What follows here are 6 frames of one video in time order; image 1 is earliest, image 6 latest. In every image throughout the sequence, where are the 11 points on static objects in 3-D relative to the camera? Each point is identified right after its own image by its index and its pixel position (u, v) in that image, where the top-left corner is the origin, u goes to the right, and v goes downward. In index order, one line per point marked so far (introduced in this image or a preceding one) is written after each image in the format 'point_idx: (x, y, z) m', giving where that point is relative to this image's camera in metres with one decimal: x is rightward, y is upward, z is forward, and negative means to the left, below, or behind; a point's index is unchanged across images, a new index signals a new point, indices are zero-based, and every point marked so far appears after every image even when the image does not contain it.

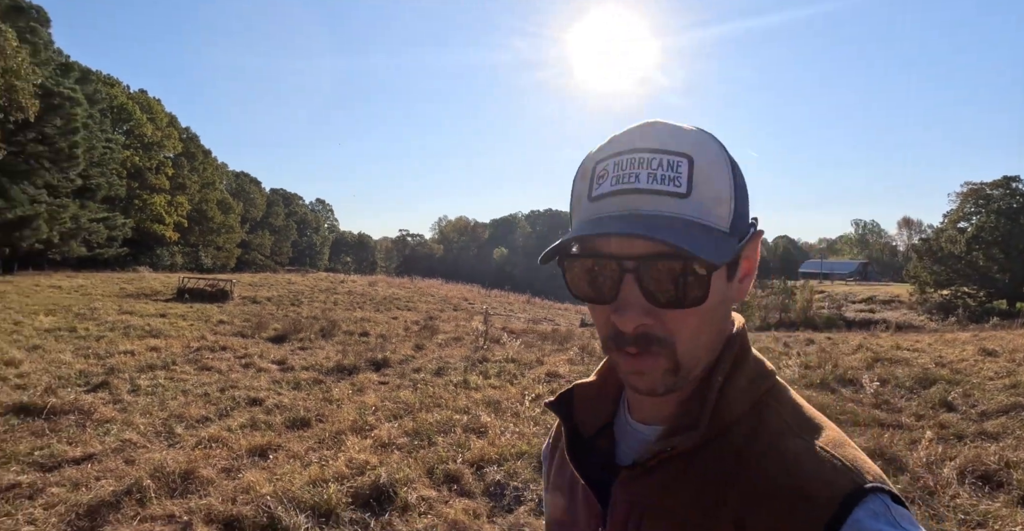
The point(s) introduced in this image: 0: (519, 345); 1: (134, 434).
0: (+0.3, -1.4, +10.4) m
1: (-4.1, -1.9, +6.2) m
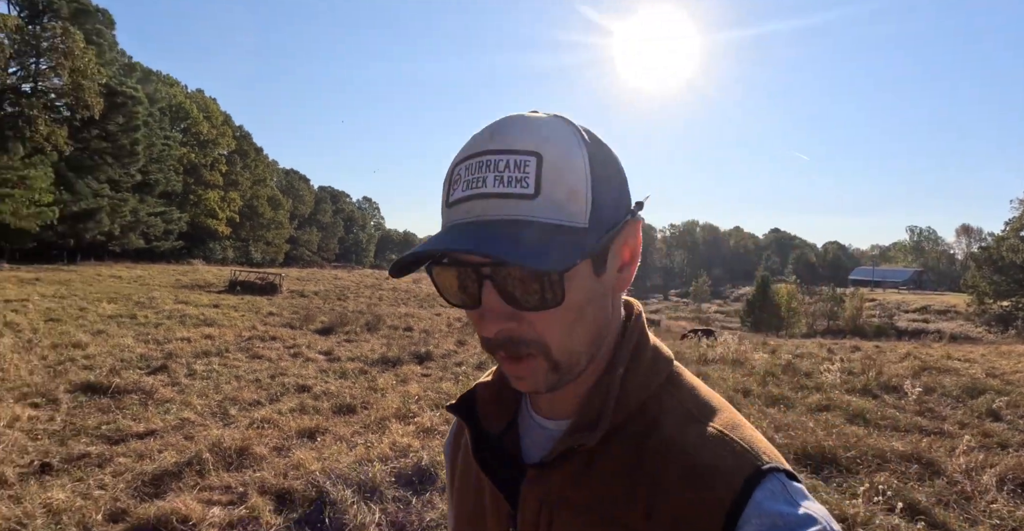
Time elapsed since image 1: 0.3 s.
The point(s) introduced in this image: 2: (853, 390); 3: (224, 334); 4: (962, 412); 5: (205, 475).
0: (+1.1, -1.4, +10.5) m
1: (-3.7, -1.7, +6.6) m
2: (+3.5, -1.3, +5.7) m
3: (-5.7, -1.3, +11.1) m
4: (+4.0, -1.3, +5.0) m
5: (-2.7, -1.8, +4.9) m
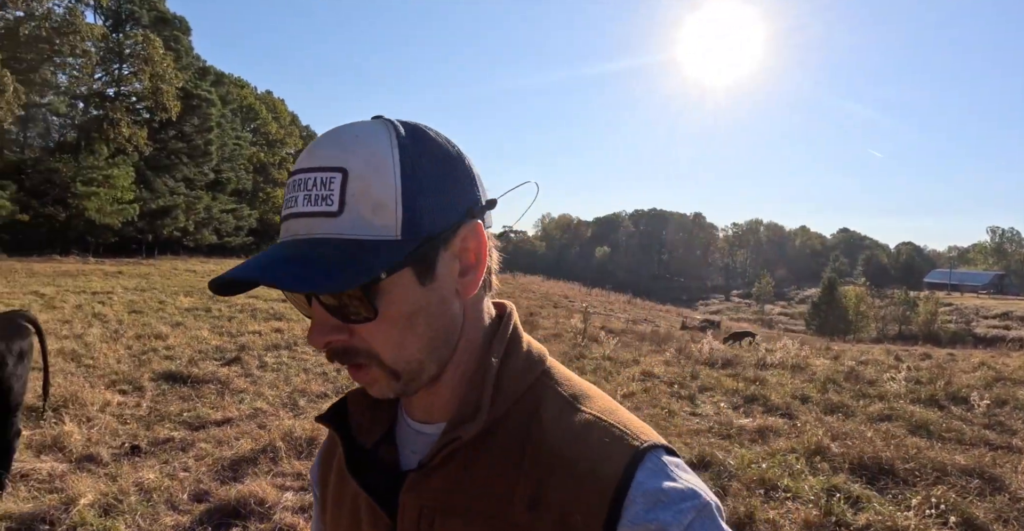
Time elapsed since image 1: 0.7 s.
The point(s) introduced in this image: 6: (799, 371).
0: (+2.1, -1.4, +10.6) m
1: (-3.1, -1.7, +7.1) m
2: (+4.0, -1.3, +5.5) m
3: (-4.6, -1.3, +11.8) m
4: (+4.5, -1.4, +4.8) m
5: (-2.2, -1.9, +5.3) m
6: (+3.8, -1.4, +7.5) m
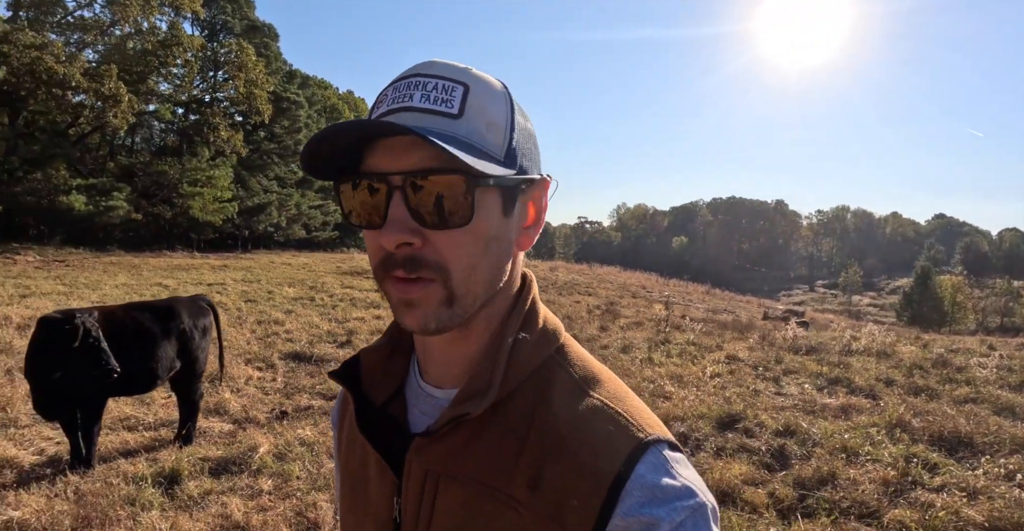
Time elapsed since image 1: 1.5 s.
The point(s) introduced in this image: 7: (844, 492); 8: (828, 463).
0: (+3.7, -1.2, +10.8) m
1: (-1.9, -1.6, +8.0) m
2: (+5.0, -1.2, +5.6) m
3: (-2.8, -1.1, +12.8) m
4: (+5.4, -1.3, +4.8) m
5: (-1.2, -1.8, +6.2) m
6: (+5.0, -1.2, +7.6) m
7: (+1.8, -1.2, +3.1) m
8: (+1.9, -1.2, +3.4) m
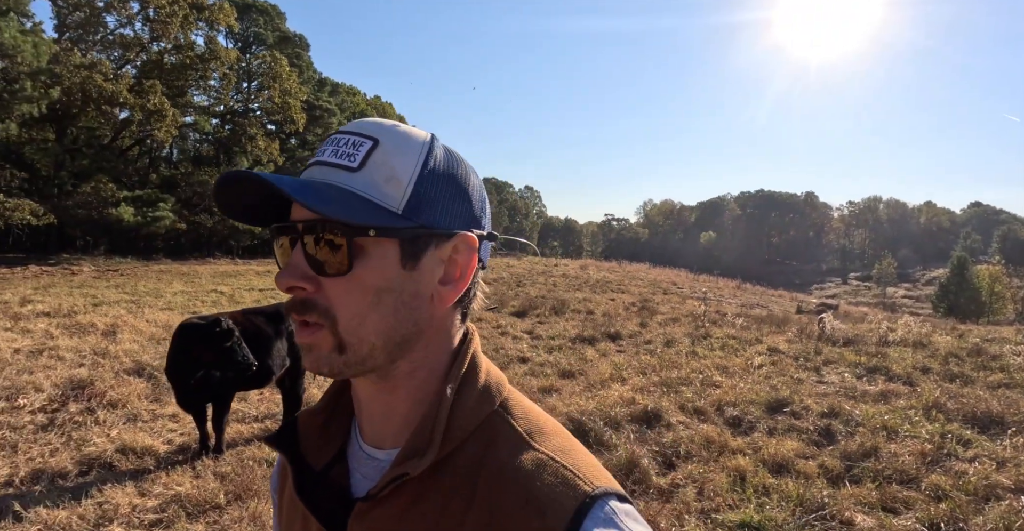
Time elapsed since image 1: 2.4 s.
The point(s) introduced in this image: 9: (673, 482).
0: (+4.5, -1.2, +11.2) m
1: (-1.1, -1.7, +8.6) m
2: (+5.6, -1.1, +5.9) m
3: (-1.9, -1.2, +13.5) m
4: (+6.0, -1.2, +5.1) m
5: (-0.6, -1.8, +6.7) m
6: (+5.7, -1.1, +7.9) m
7: (+2.4, -1.2, +3.6) m
8: (+2.5, -1.2, +3.9) m
9: (+1.0, -1.3, +3.4) m
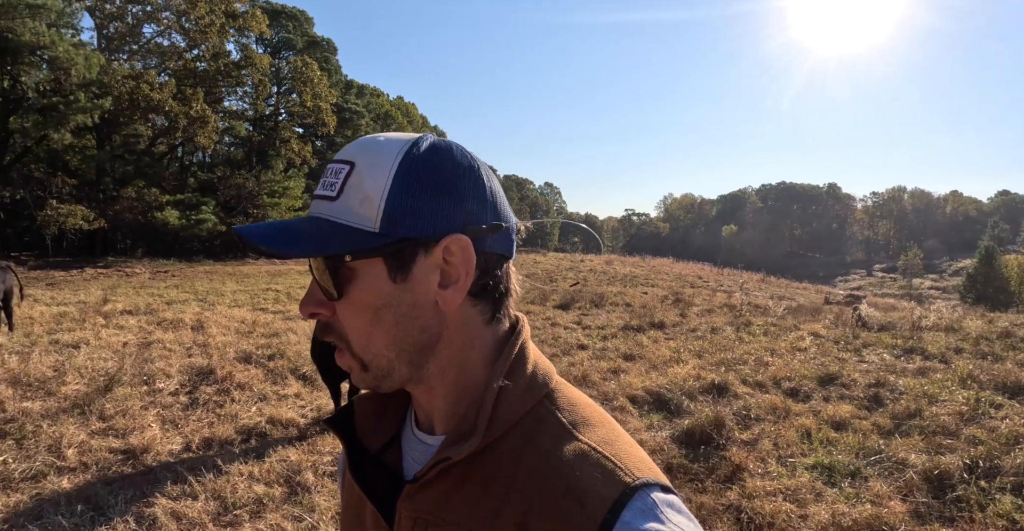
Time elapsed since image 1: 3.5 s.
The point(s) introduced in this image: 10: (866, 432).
0: (+5.5, -1.0, +11.8) m
1: (-0.2, -1.6, +9.4) m
2: (+6.4, -1.0, +6.5) m
3: (-0.8, -1.1, +14.3) m
4: (+6.8, -1.1, +5.7) m
5: (+0.3, -1.8, +7.5) m
6: (+6.6, -1.0, +8.5) m
7: (+3.2, -1.2, +4.2) m
8: (+3.3, -1.1, +4.6) m
9: (+1.8, -1.3, +4.2) m
10: (+2.6, -1.2, +4.2) m
